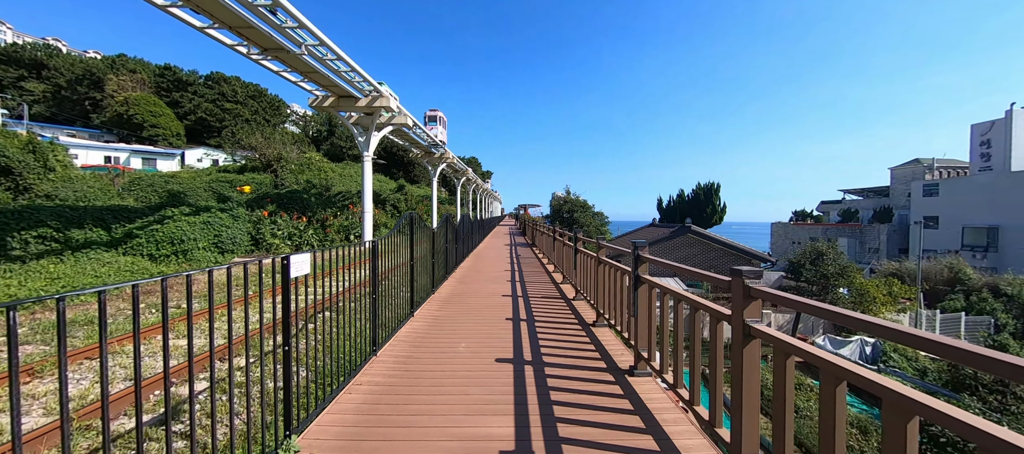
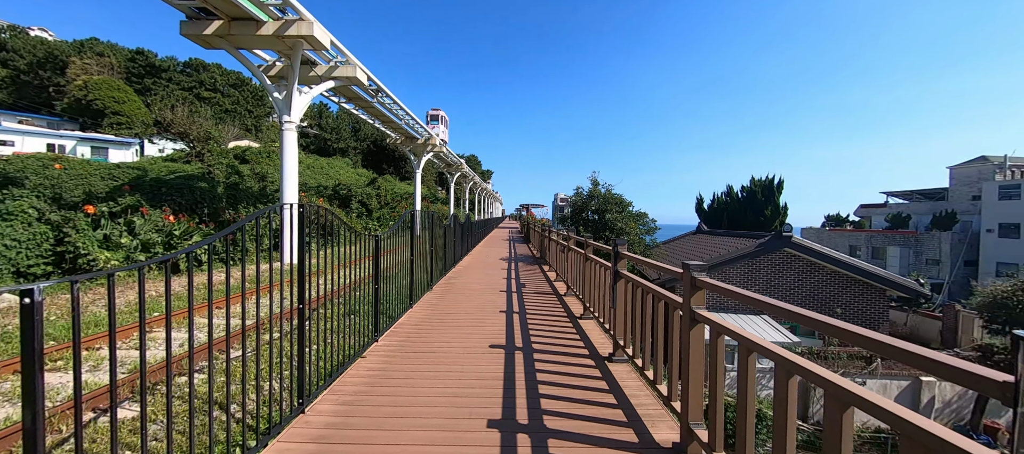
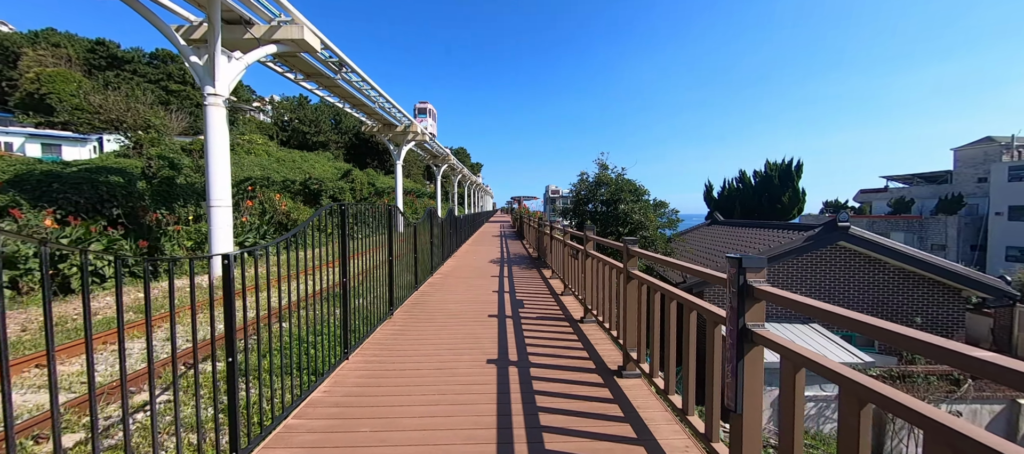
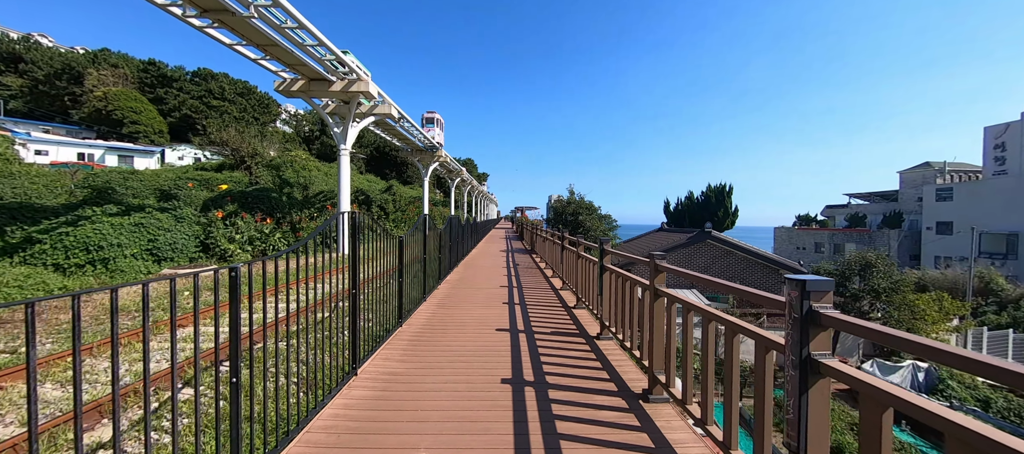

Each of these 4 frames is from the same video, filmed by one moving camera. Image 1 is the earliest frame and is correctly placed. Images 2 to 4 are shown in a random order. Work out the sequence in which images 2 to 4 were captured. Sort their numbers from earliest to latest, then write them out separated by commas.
4, 2, 3
